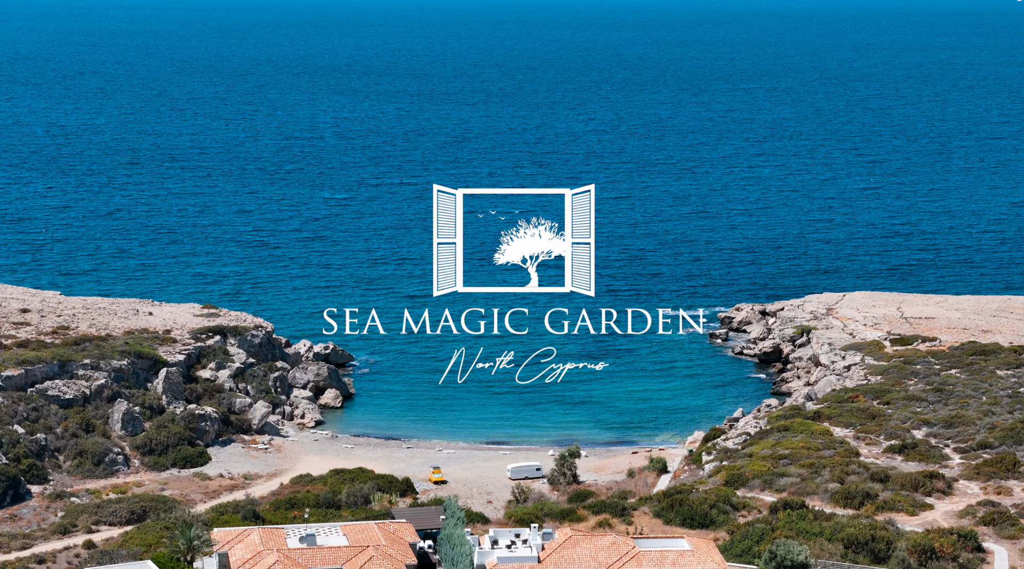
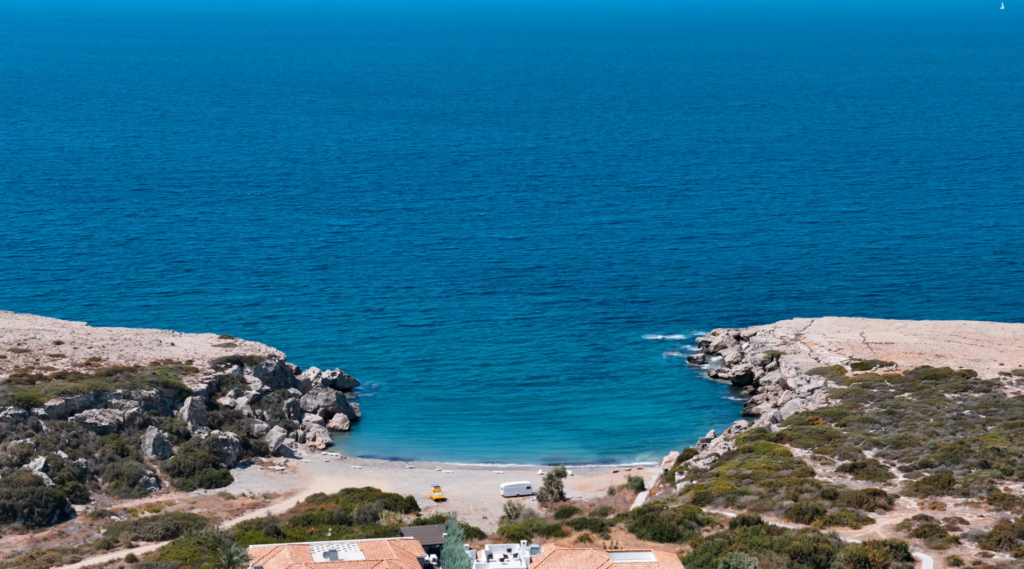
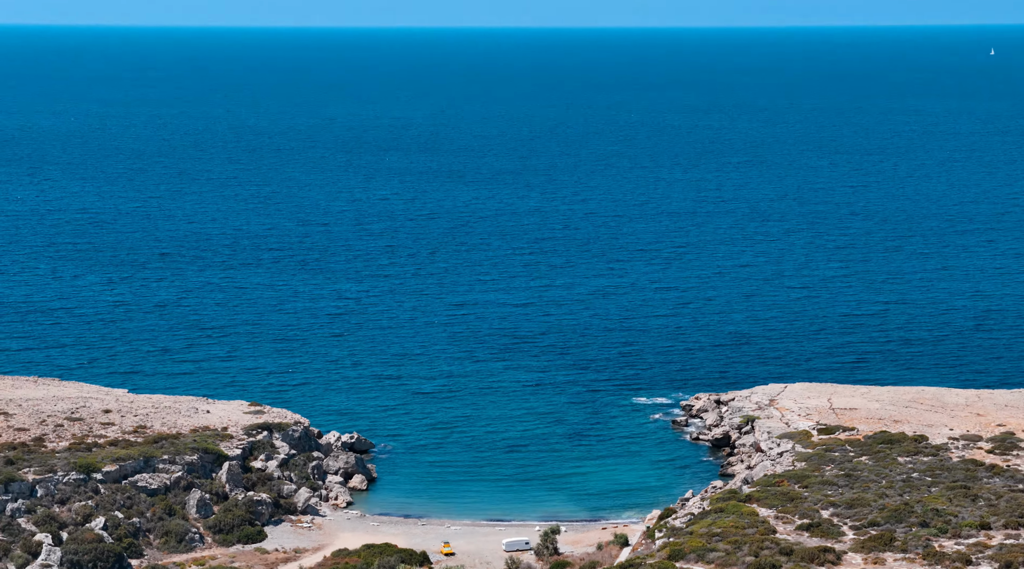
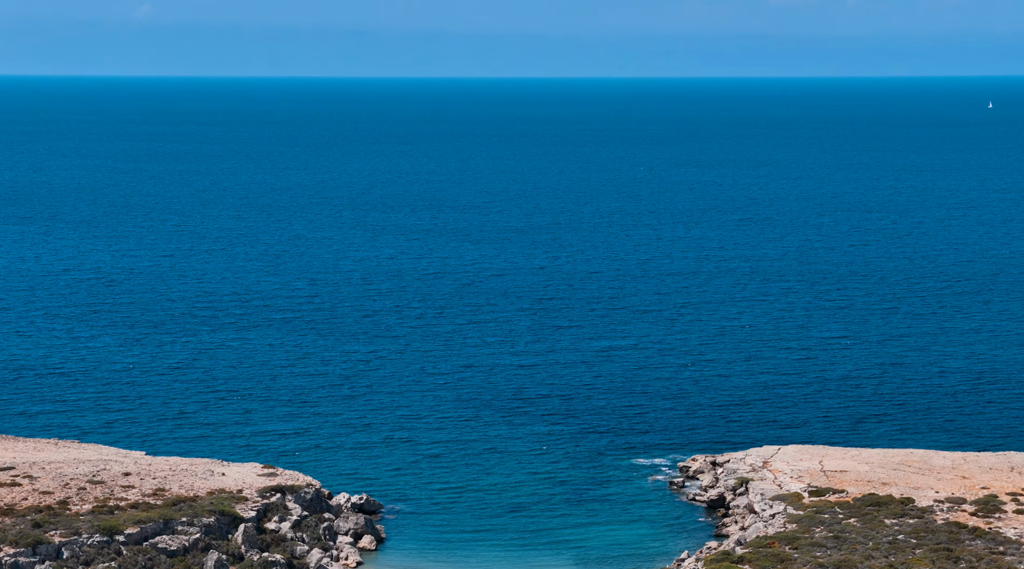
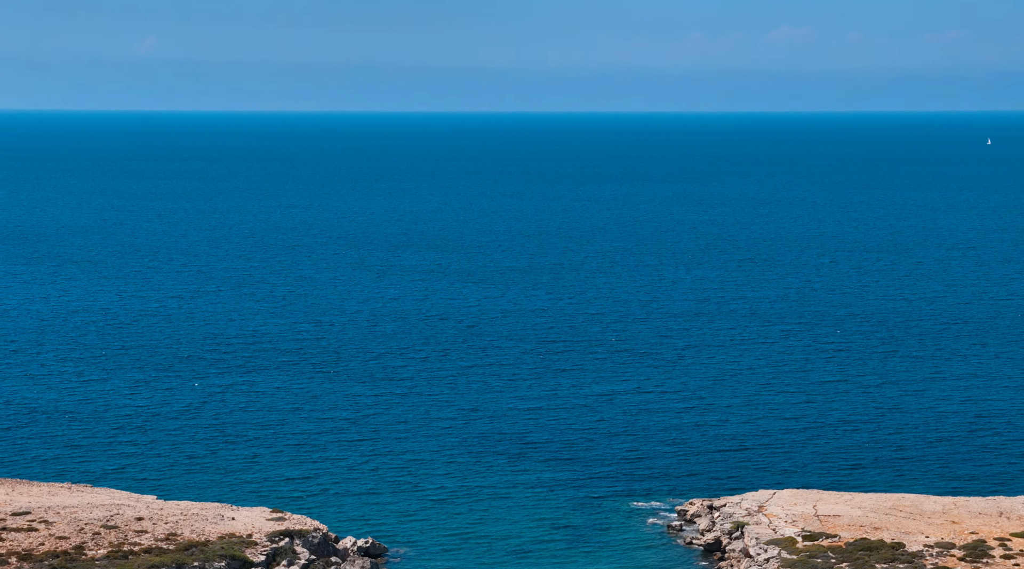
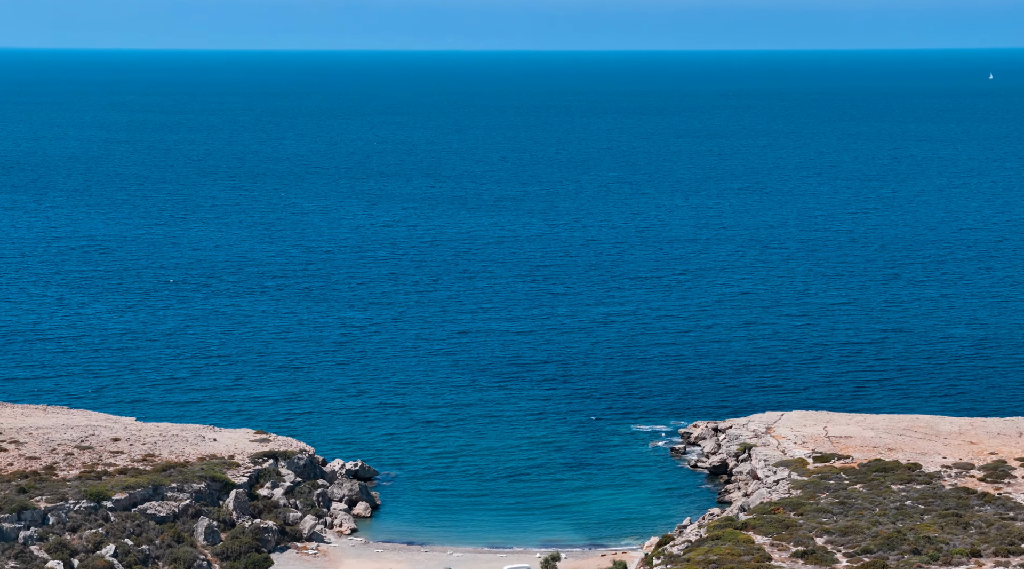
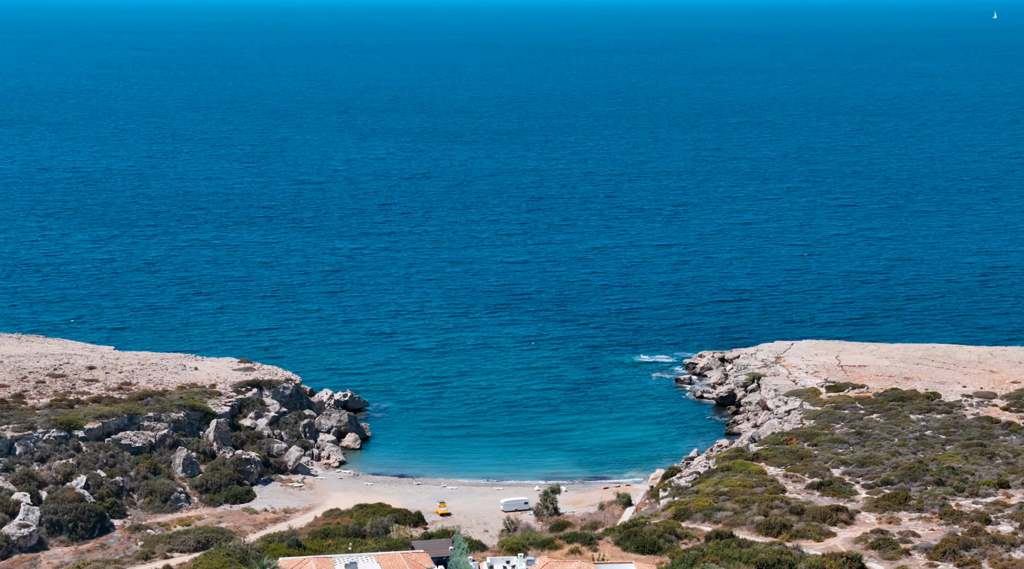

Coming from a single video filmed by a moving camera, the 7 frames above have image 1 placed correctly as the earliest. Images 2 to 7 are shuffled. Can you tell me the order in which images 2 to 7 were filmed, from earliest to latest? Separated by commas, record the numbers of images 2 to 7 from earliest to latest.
2, 7, 3, 6, 4, 5
